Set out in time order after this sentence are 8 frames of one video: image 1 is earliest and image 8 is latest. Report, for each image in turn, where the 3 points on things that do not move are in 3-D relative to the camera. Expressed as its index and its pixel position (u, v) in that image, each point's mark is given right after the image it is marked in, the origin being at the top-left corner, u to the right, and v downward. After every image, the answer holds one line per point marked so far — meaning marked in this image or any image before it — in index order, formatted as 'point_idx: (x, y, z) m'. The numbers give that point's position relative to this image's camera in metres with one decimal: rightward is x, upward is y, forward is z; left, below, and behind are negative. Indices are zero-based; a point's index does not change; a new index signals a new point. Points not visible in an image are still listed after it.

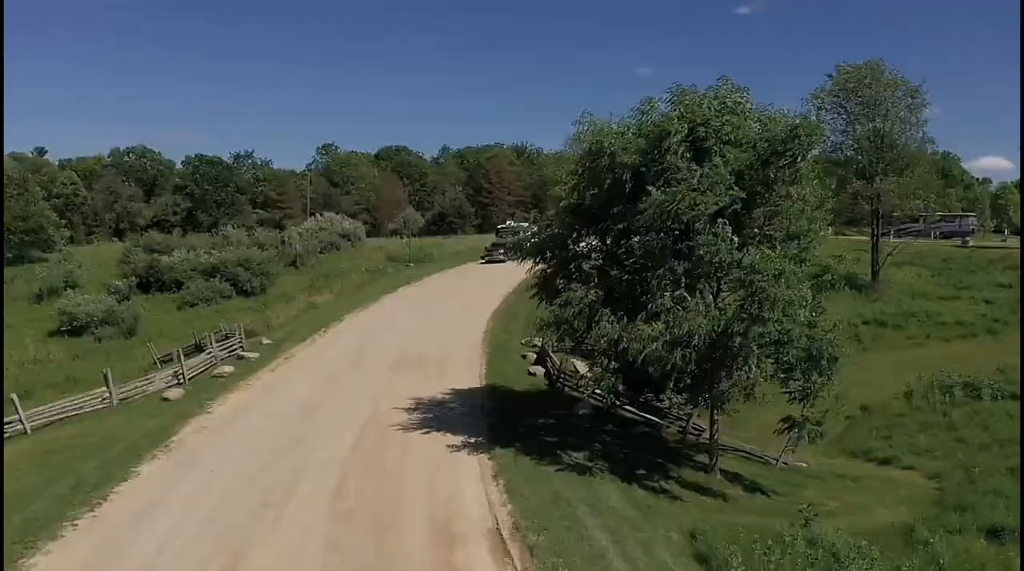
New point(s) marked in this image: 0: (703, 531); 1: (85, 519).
0: (+3.3, -4.2, +13.1) m
1: (-7.0, -3.8, +12.4) m
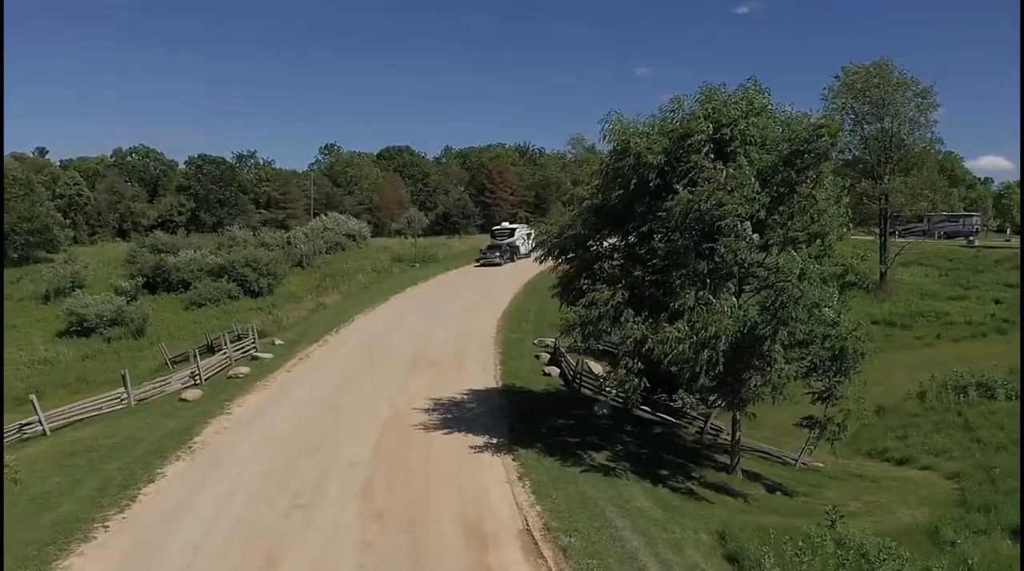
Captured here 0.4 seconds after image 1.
0: (+3.8, -4.3, +13.1) m
1: (-6.5, -3.8, +12.4) m
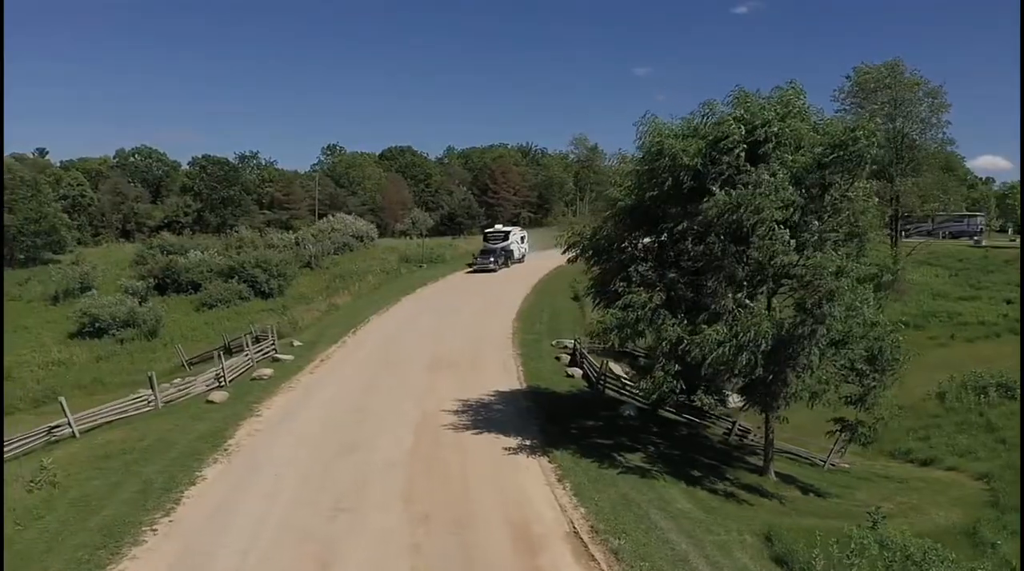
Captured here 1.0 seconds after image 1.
0: (+4.6, -4.3, +13.1) m
1: (-5.7, -3.9, +12.4) m
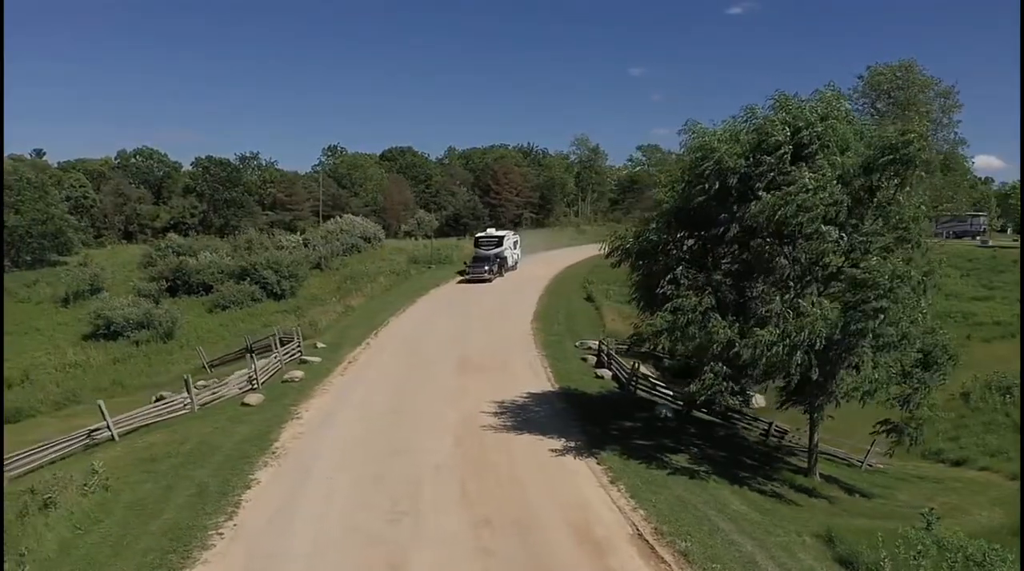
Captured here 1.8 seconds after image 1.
0: (+5.6, -4.3, +13.1) m
1: (-4.6, -3.9, +12.4) m
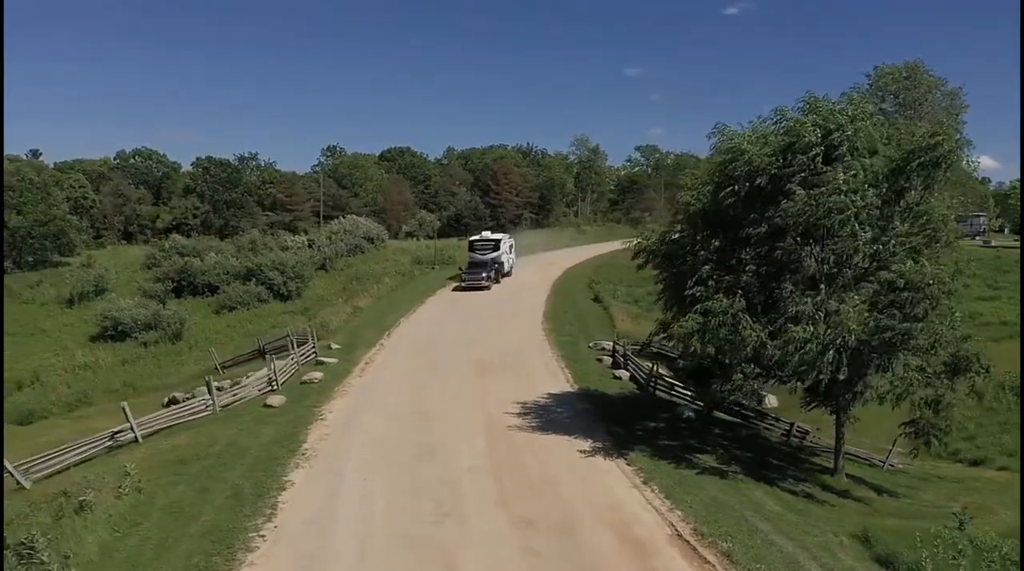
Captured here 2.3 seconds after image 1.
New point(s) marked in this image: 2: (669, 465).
0: (+6.3, -4.3, +13.2) m
1: (-4.0, -4.0, +12.4) m
2: (+3.4, -3.8, +16.2) m
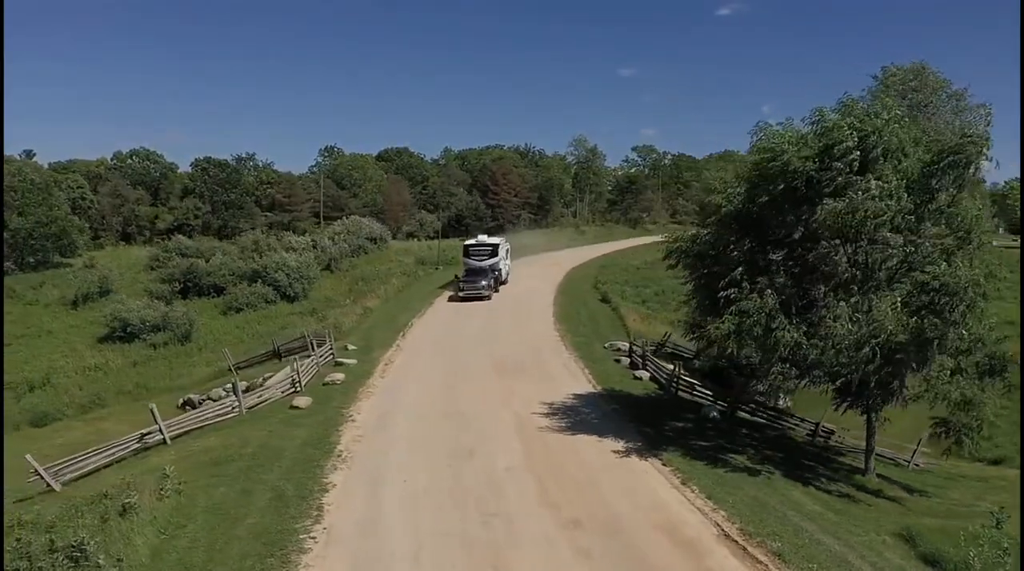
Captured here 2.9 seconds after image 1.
0: (+7.1, -4.4, +13.3) m
1: (-3.2, -4.0, +12.4) m
2: (+4.1, -3.8, +16.2) m
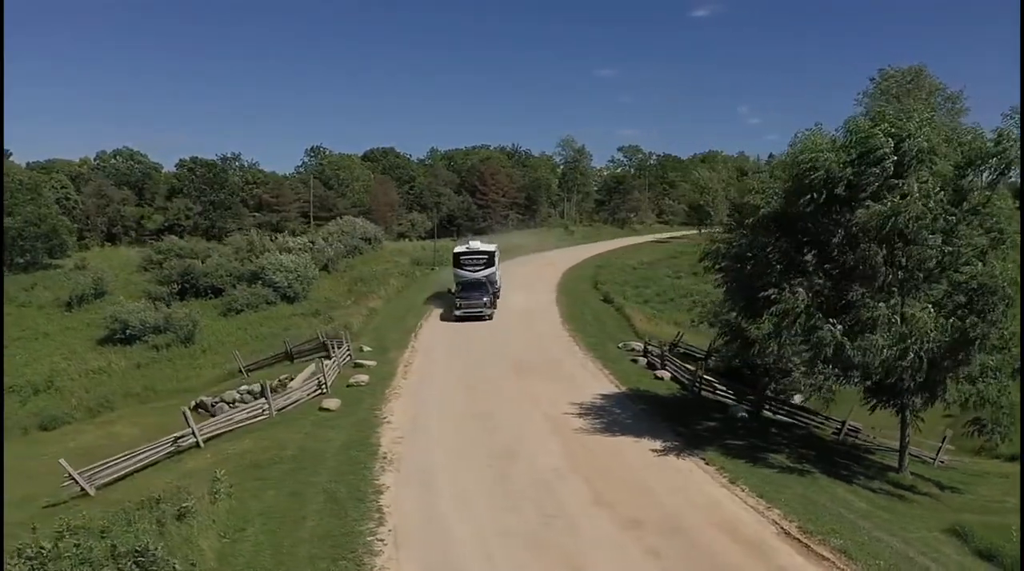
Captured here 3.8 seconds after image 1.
0: (+8.1, -4.4, +13.5) m
1: (-2.1, -4.0, +12.4) m
2: (+5.1, -3.9, +16.4) m
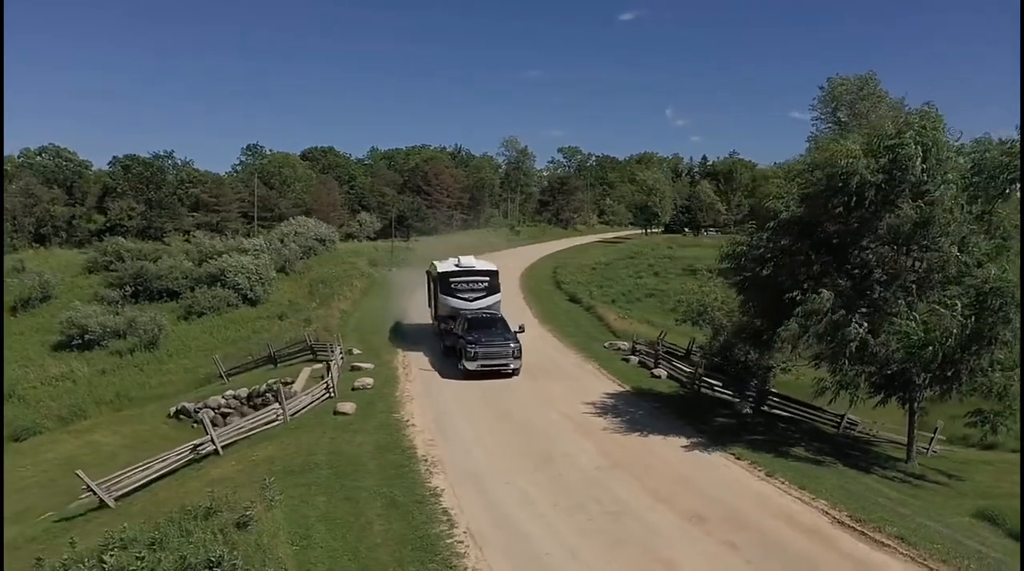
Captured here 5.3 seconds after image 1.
0: (+9.2, -4.4, +14.5) m
1: (-0.9, -4.1, +12.5) m
2: (+5.9, -3.9, +17.1) m
